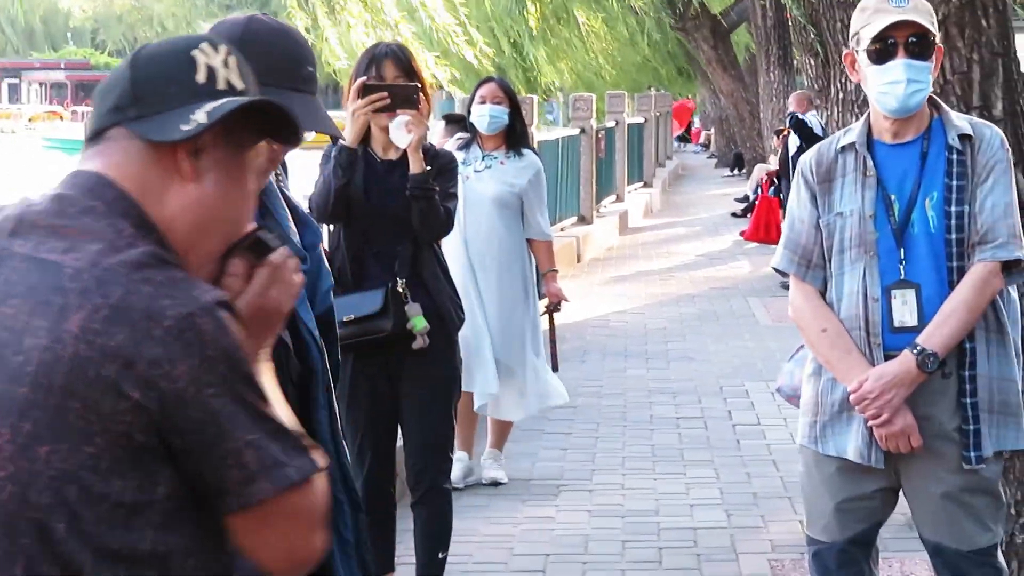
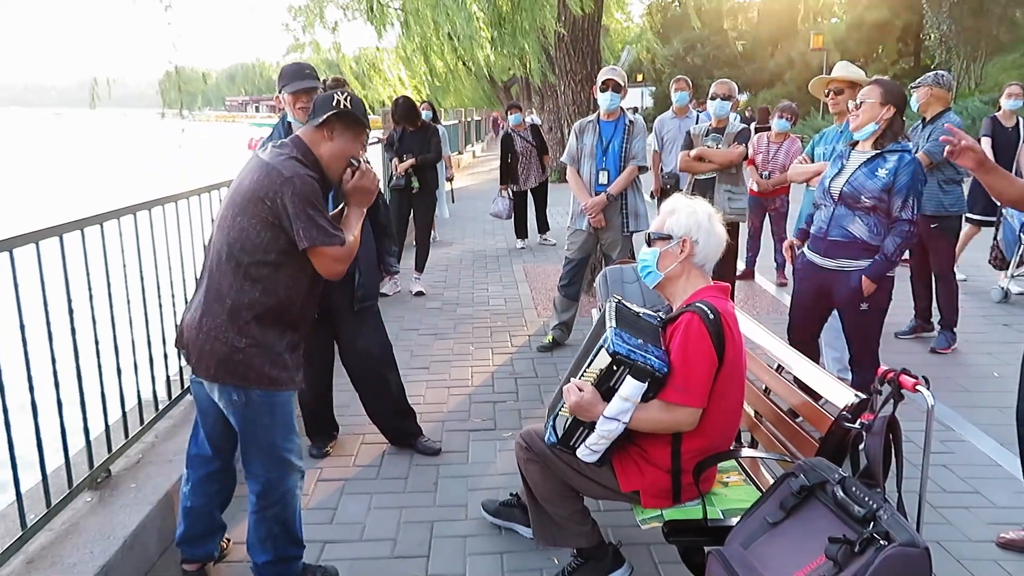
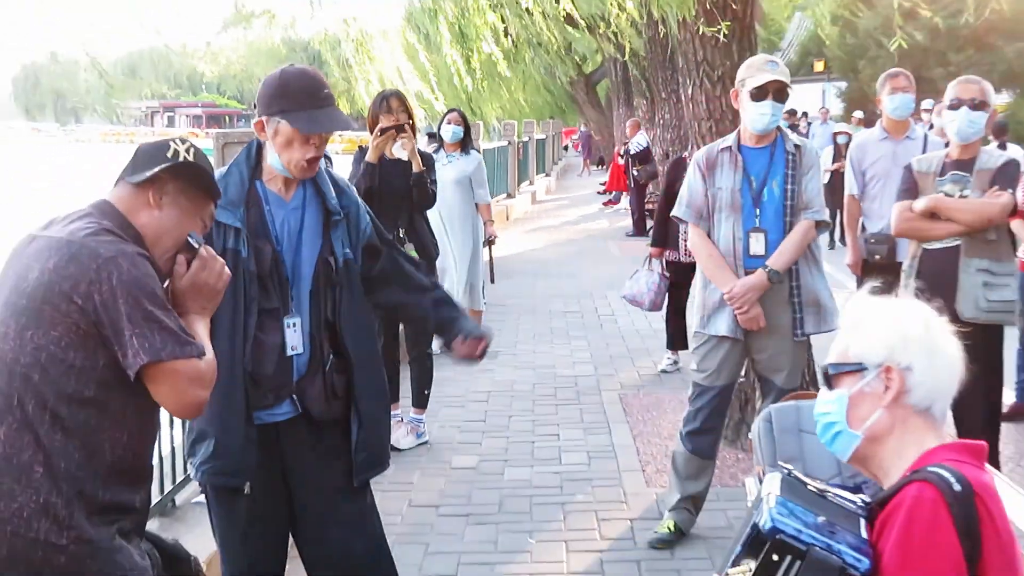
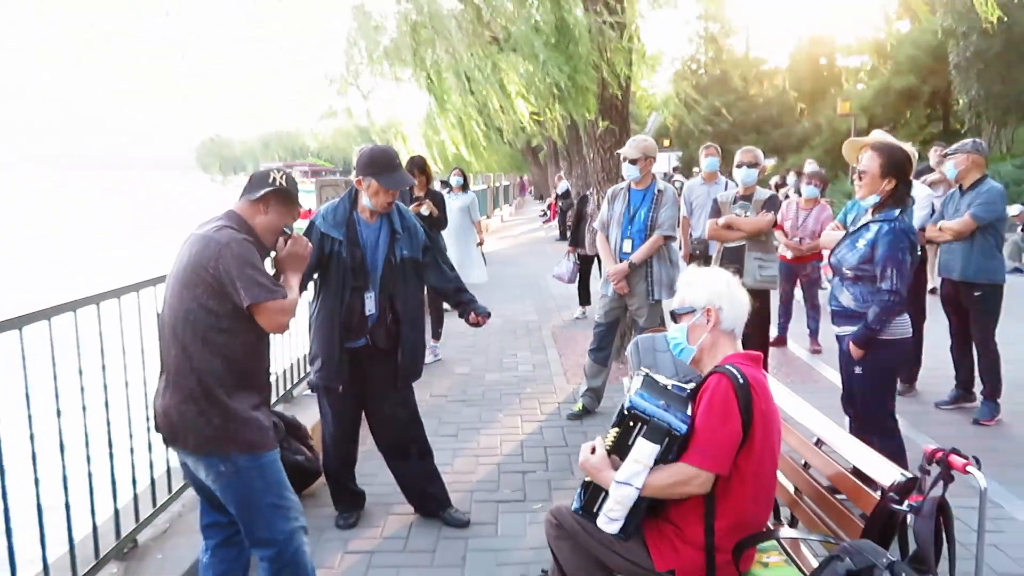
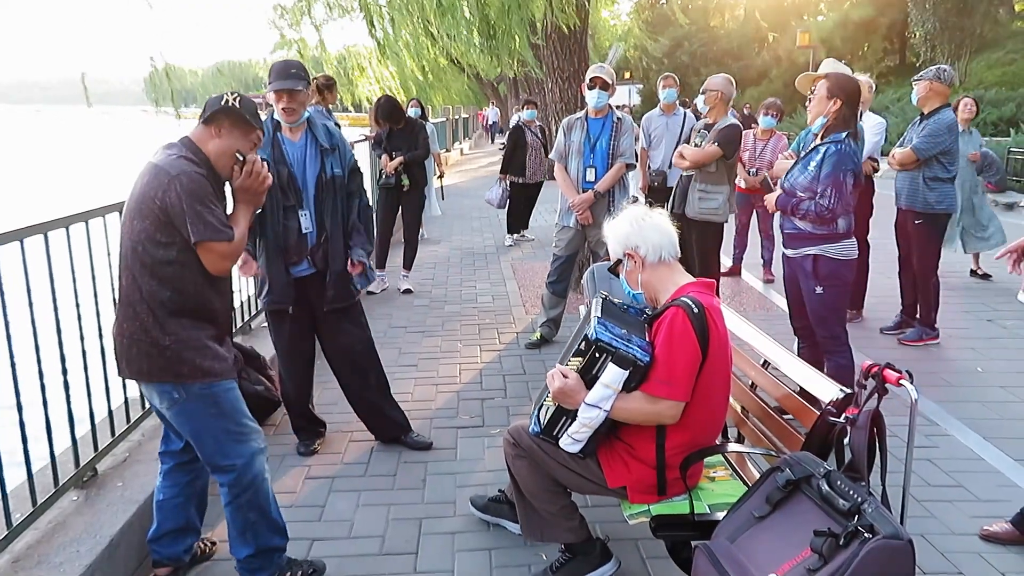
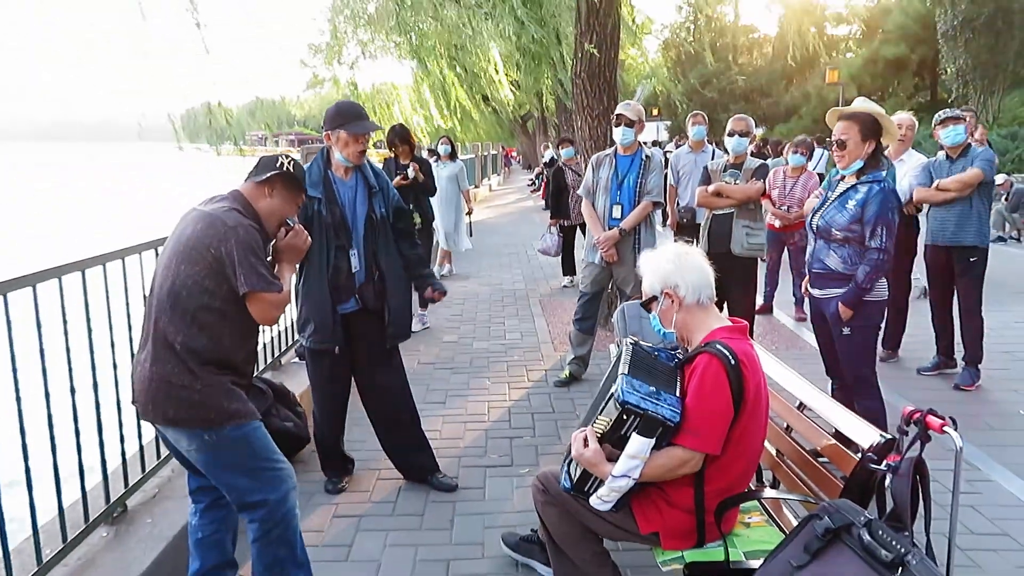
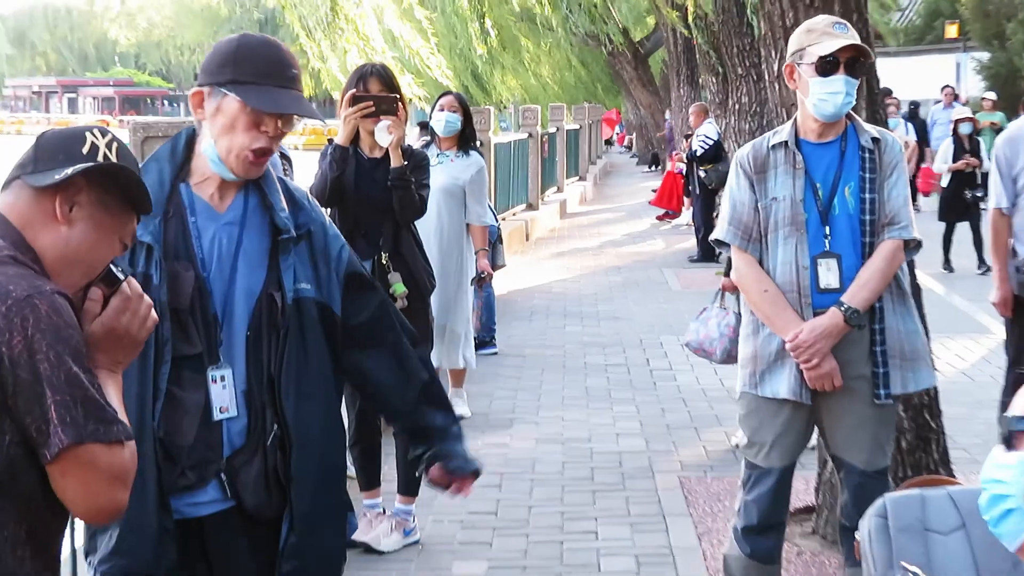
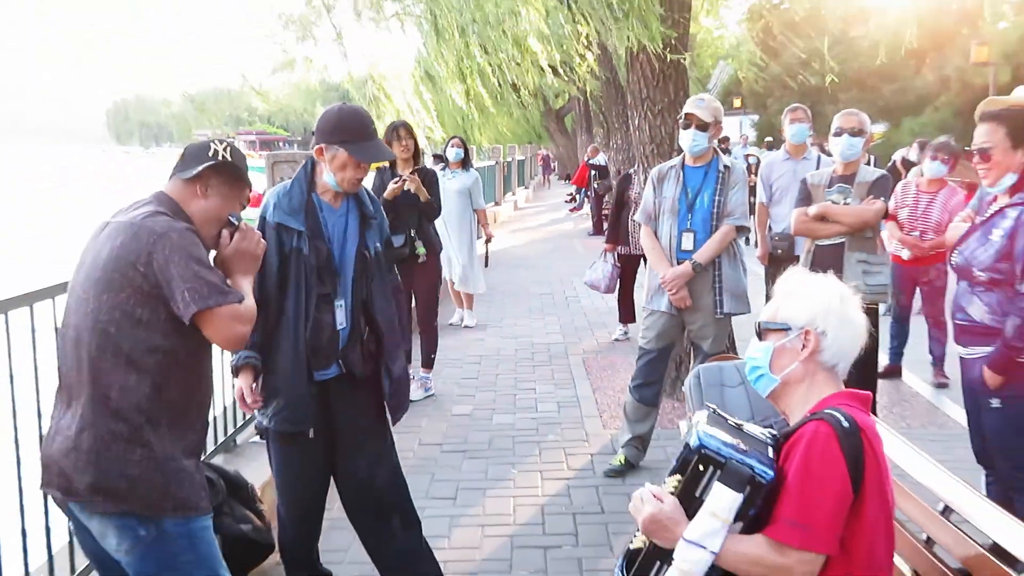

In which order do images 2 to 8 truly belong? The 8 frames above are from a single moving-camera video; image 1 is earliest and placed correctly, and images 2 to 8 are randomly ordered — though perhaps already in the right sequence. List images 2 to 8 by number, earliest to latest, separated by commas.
7, 3, 8, 4, 6, 2, 5
